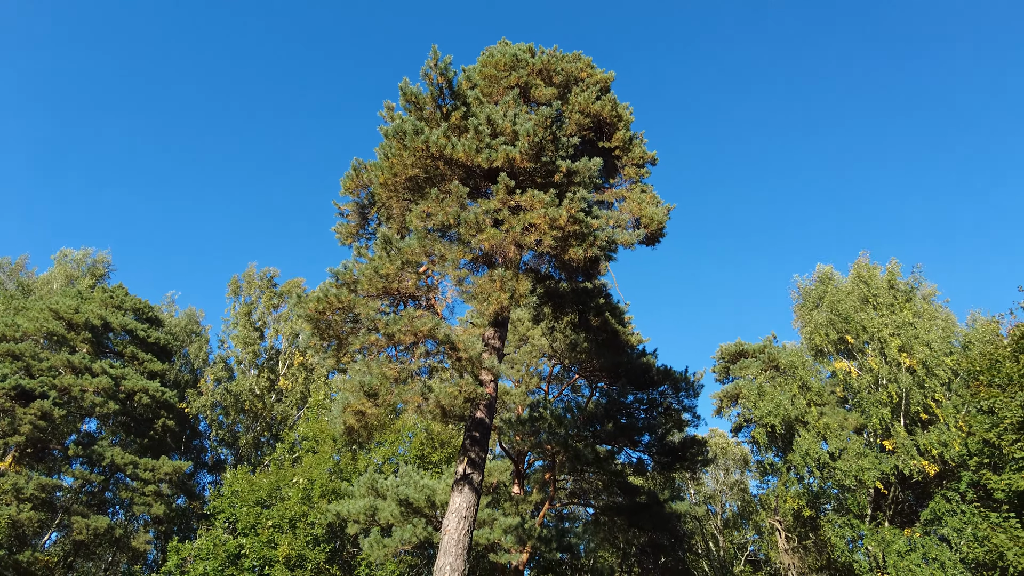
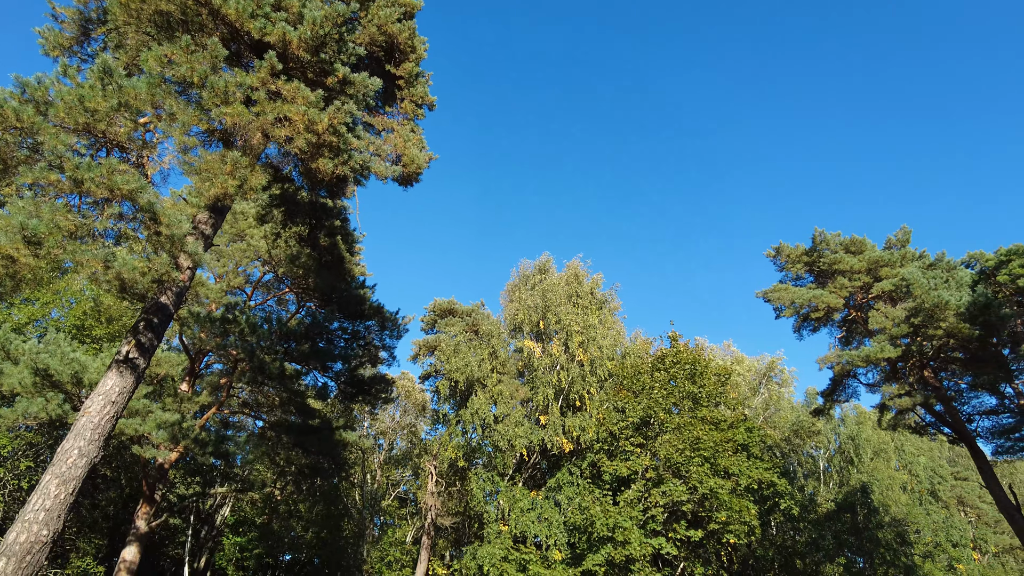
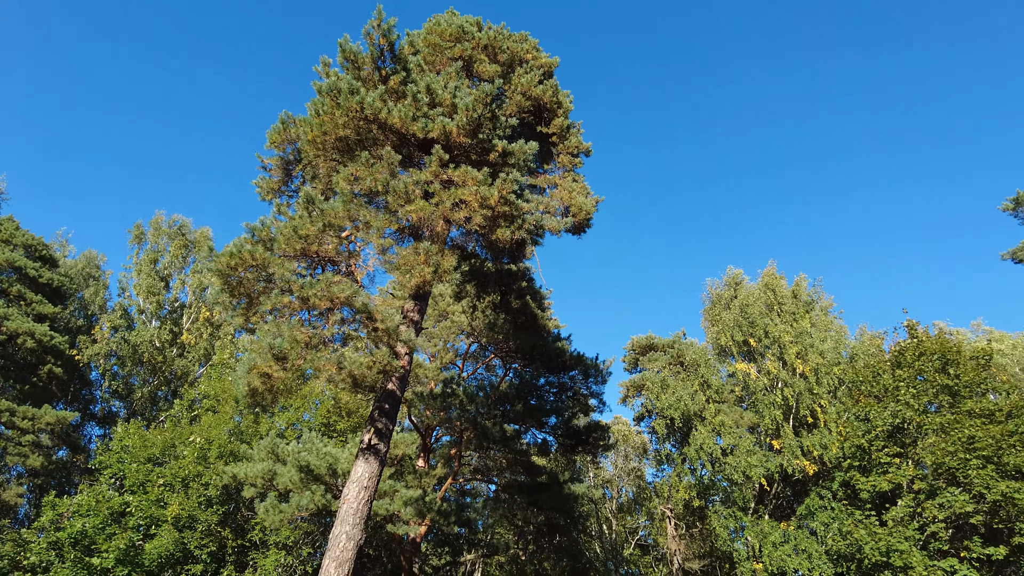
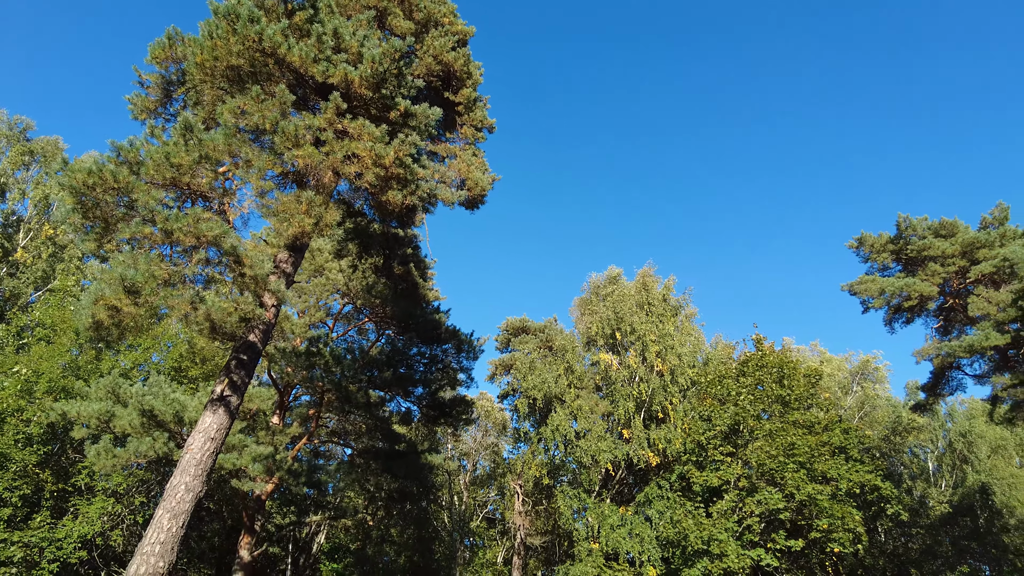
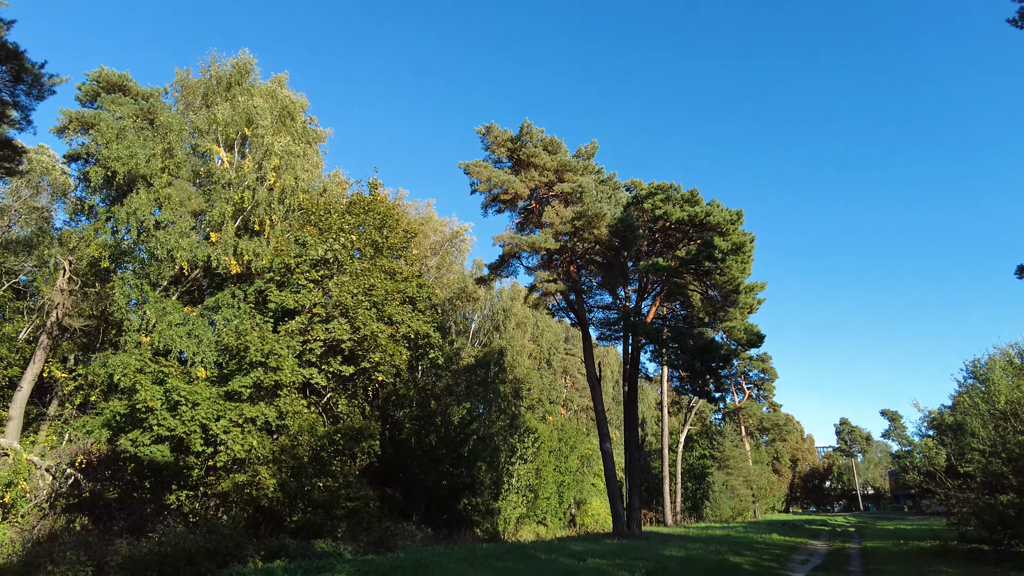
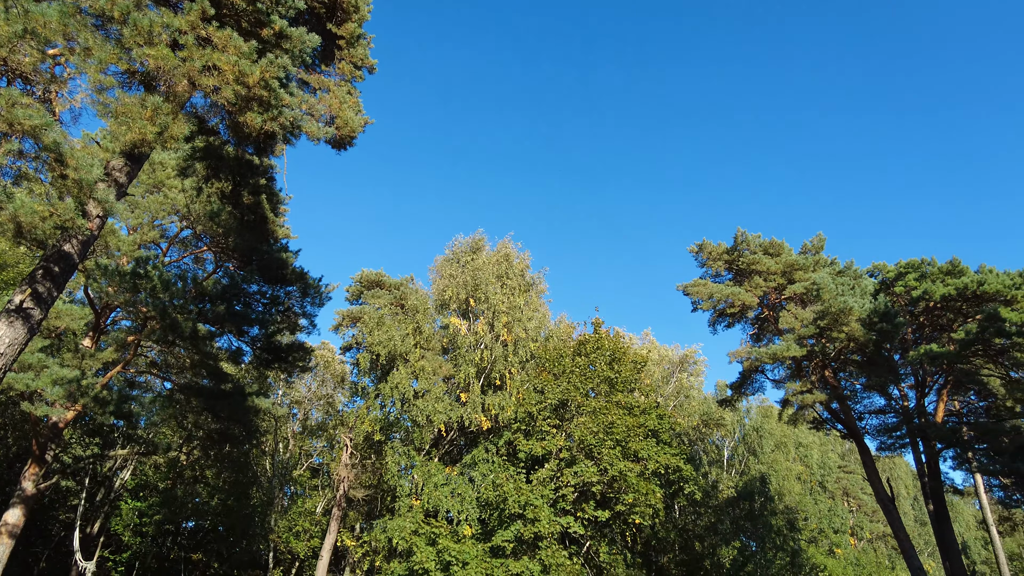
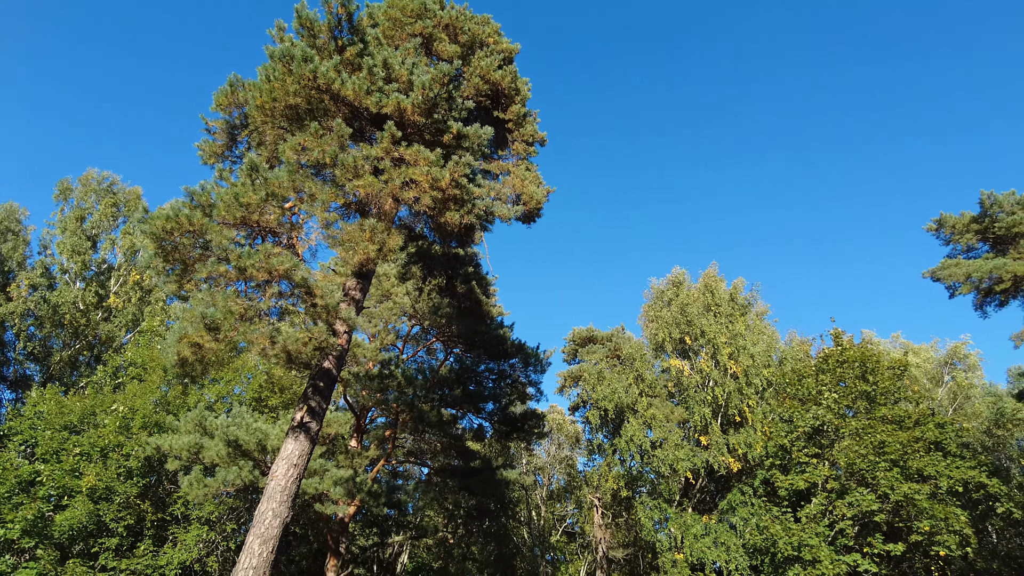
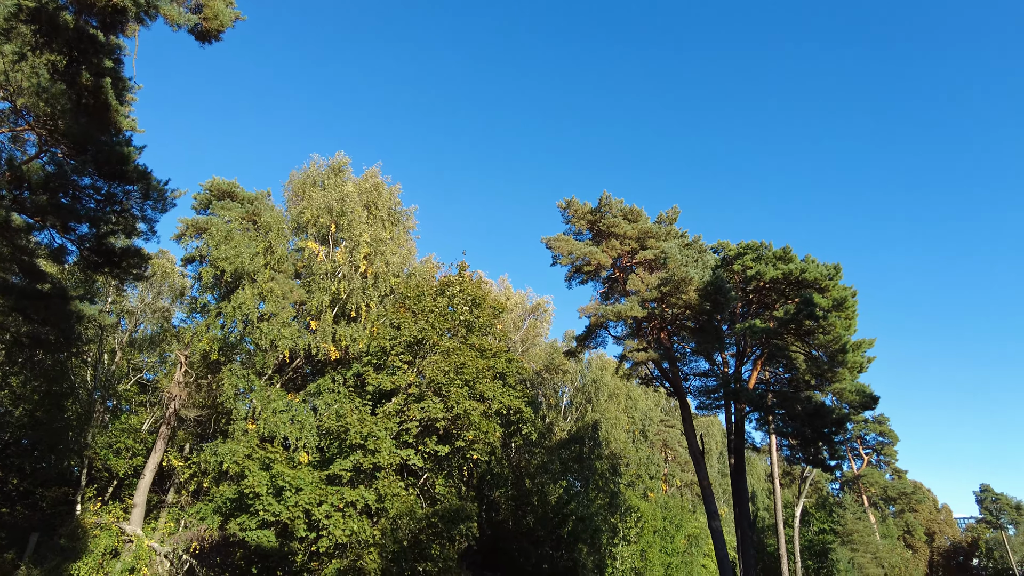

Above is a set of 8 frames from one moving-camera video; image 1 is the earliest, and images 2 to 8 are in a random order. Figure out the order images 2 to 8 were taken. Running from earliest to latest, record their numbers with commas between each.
3, 7, 4, 2, 6, 8, 5
